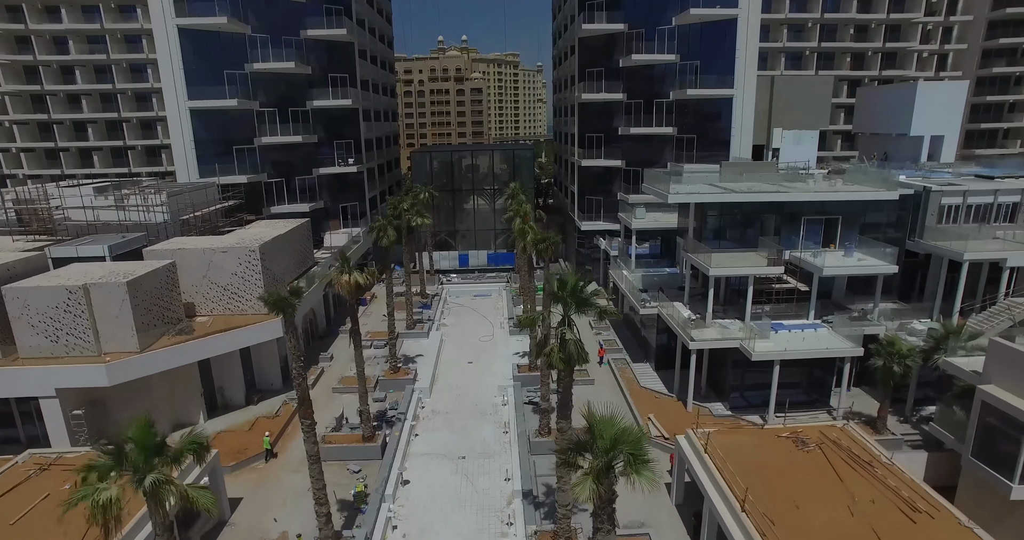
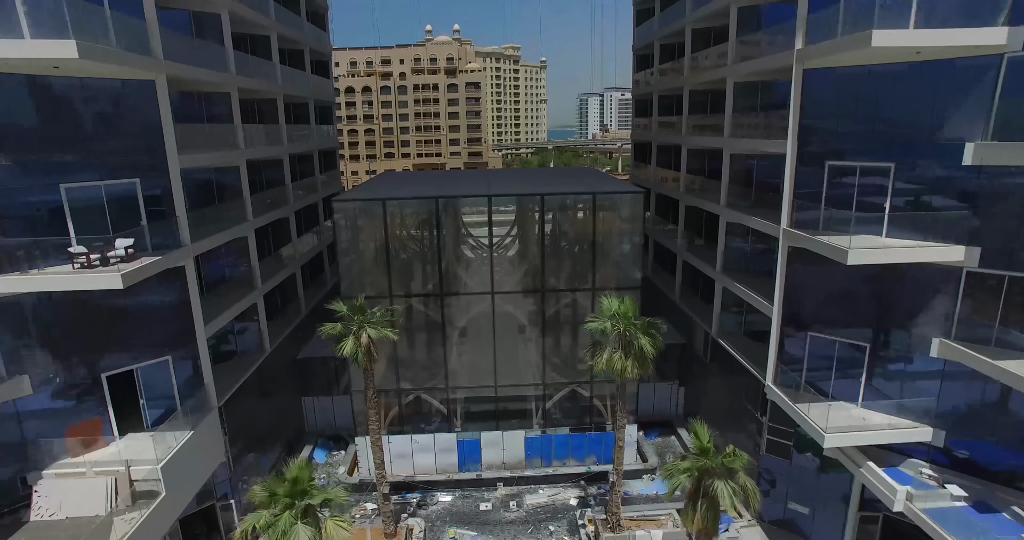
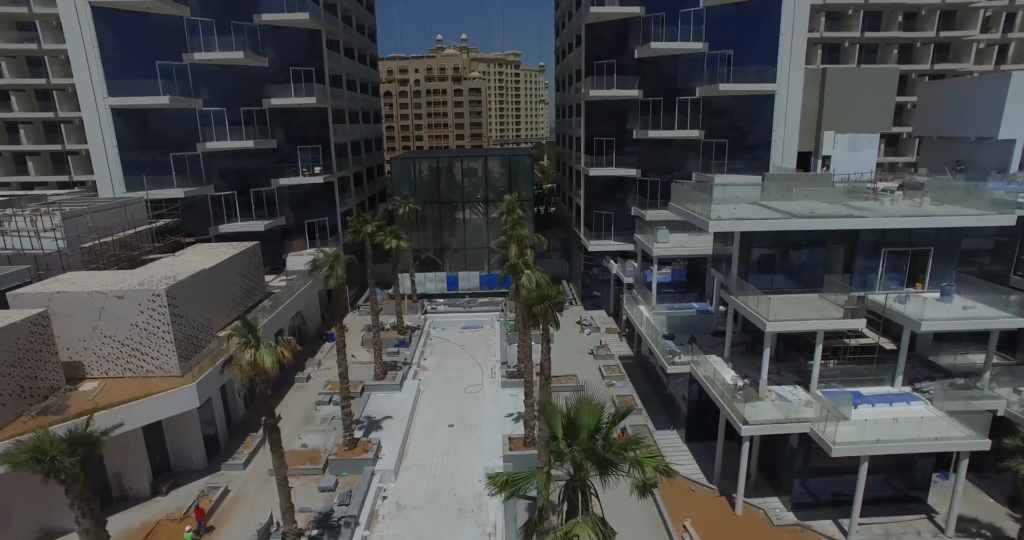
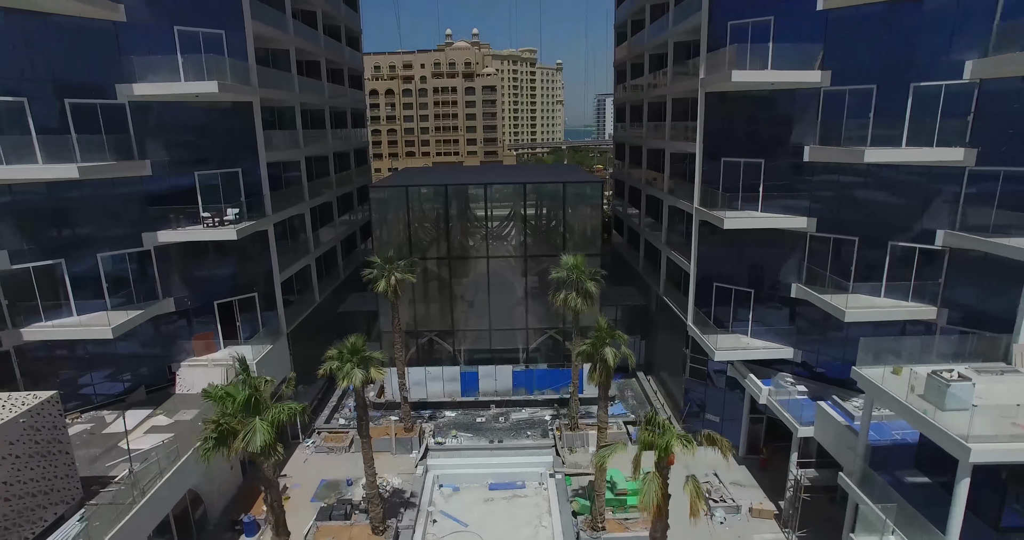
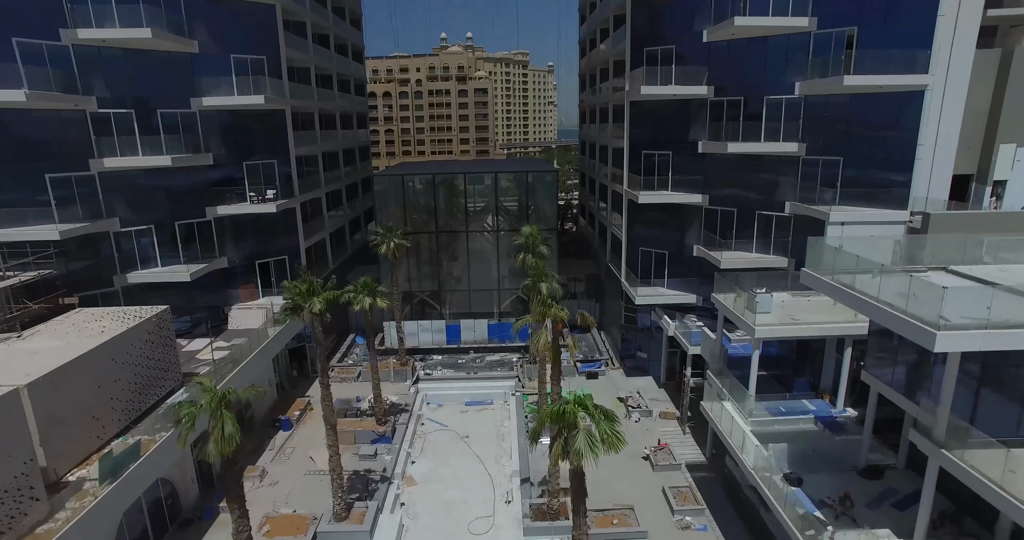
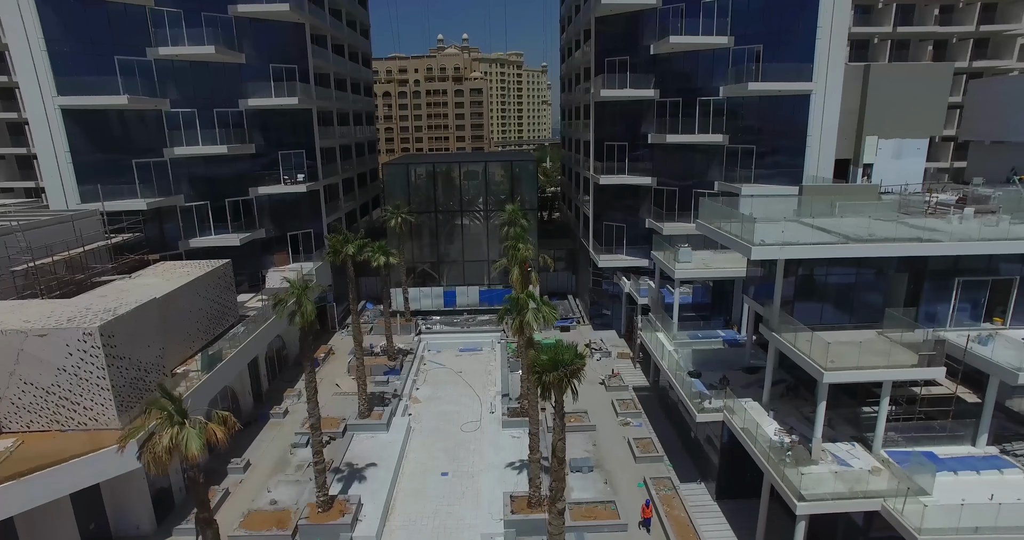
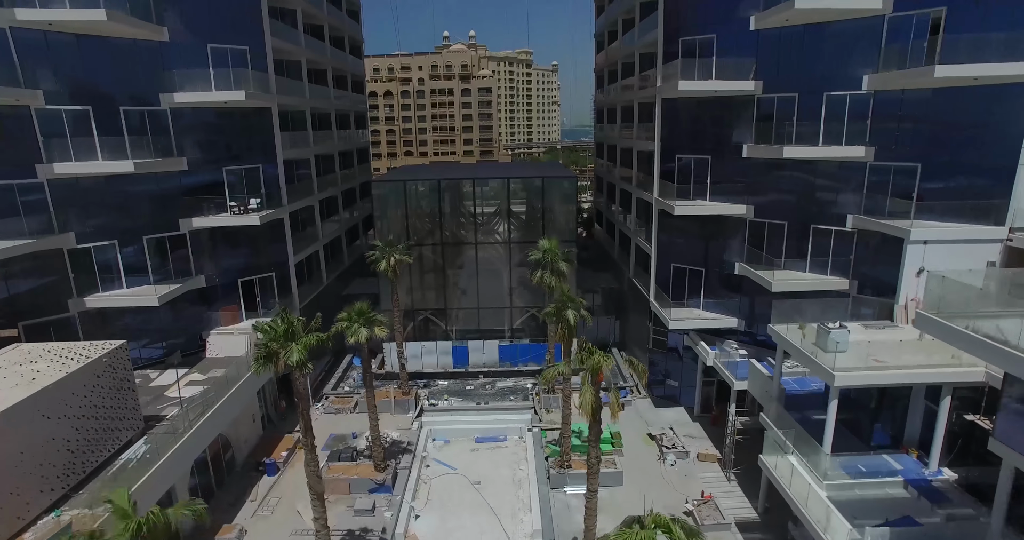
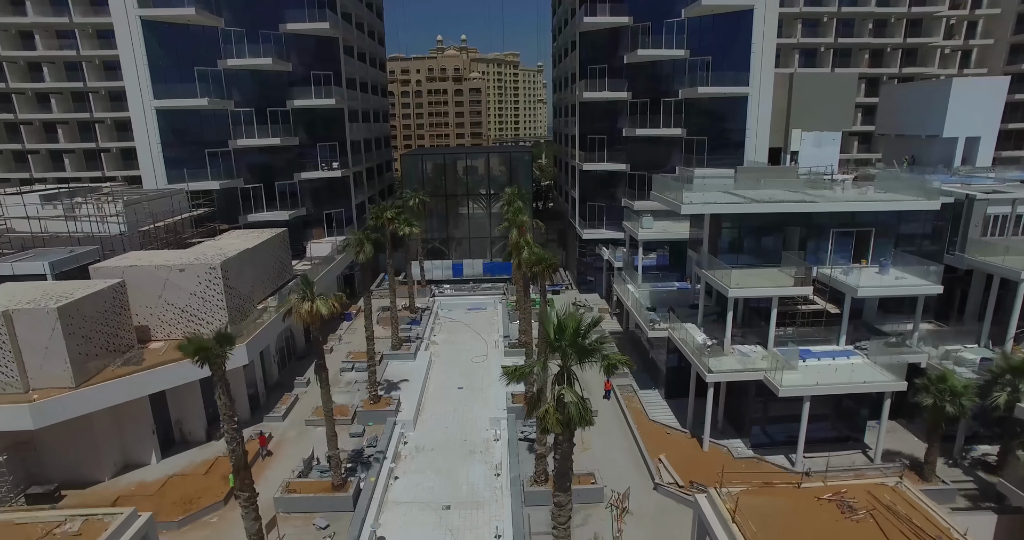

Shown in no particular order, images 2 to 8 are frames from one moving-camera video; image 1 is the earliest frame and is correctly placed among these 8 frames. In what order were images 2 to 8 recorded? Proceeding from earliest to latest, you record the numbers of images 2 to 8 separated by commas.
8, 3, 6, 5, 7, 4, 2
